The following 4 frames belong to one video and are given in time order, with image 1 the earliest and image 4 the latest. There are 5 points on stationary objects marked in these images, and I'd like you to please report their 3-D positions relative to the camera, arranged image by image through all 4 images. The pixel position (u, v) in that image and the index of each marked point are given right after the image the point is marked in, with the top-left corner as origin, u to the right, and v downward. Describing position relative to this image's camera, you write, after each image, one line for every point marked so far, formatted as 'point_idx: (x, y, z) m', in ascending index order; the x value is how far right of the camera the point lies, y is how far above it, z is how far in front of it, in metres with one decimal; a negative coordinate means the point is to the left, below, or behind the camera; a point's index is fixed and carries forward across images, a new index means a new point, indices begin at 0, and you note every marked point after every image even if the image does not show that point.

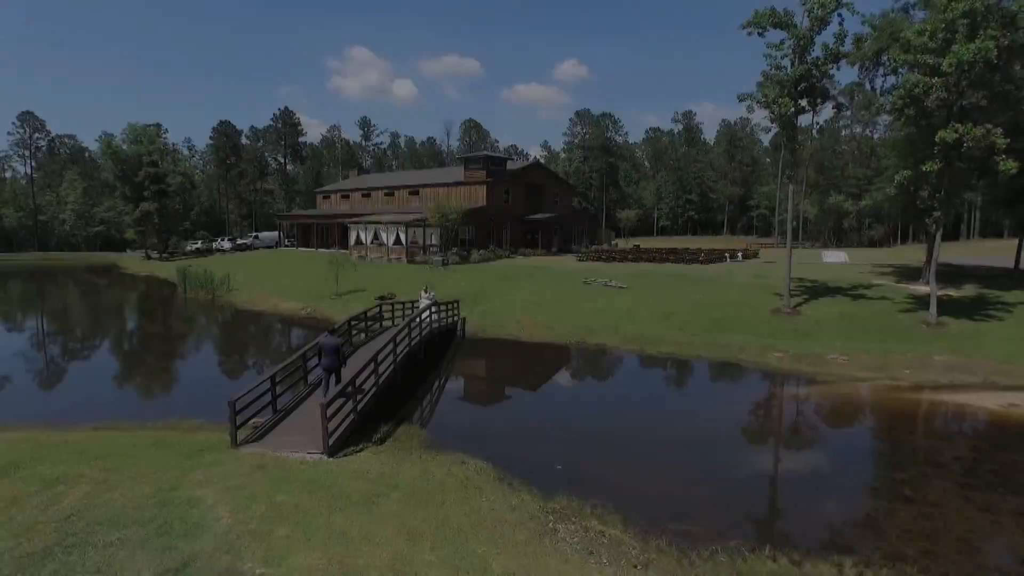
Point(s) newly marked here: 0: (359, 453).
0: (-2.7, -2.9, +9.9) m
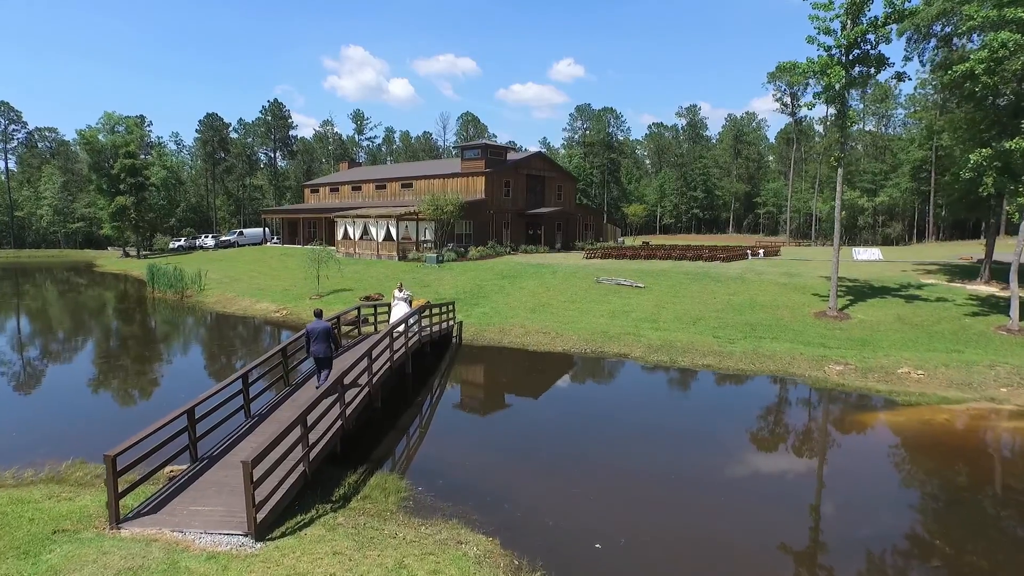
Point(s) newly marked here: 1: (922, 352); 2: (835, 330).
0: (-2.5, -2.9, +6.7) m
1: (+11.9, -1.8, +16.3) m
2: (+10.7, -1.4, +18.6) m
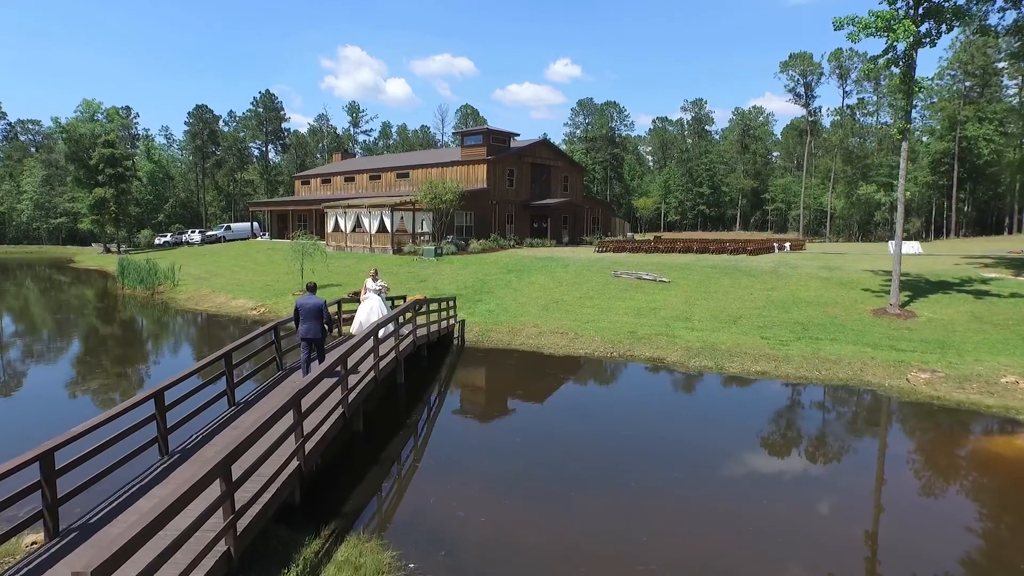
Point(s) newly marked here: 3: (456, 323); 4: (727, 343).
0: (-2.1, -2.7, +3.9) m
1: (+12.2, -1.6, +13.6) m
2: (+11.0, -1.2, +15.9) m
3: (-1.7, -1.0, +17.0) m
4: (+6.0, -1.6, +15.6) m
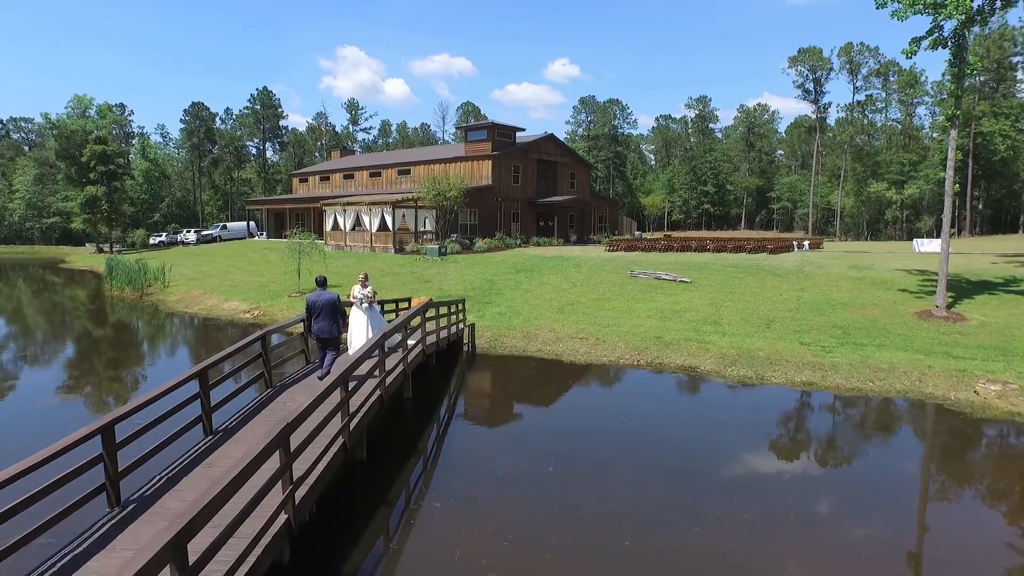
0: (-1.7, -2.7, +2.5) m
1: (+12.6, -1.7, +12.2) m
2: (+11.4, -1.2, +14.5) m
3: (-1.3, -1.1, +15.6) m
4: (+6.4, -1.6, +14.2) m
